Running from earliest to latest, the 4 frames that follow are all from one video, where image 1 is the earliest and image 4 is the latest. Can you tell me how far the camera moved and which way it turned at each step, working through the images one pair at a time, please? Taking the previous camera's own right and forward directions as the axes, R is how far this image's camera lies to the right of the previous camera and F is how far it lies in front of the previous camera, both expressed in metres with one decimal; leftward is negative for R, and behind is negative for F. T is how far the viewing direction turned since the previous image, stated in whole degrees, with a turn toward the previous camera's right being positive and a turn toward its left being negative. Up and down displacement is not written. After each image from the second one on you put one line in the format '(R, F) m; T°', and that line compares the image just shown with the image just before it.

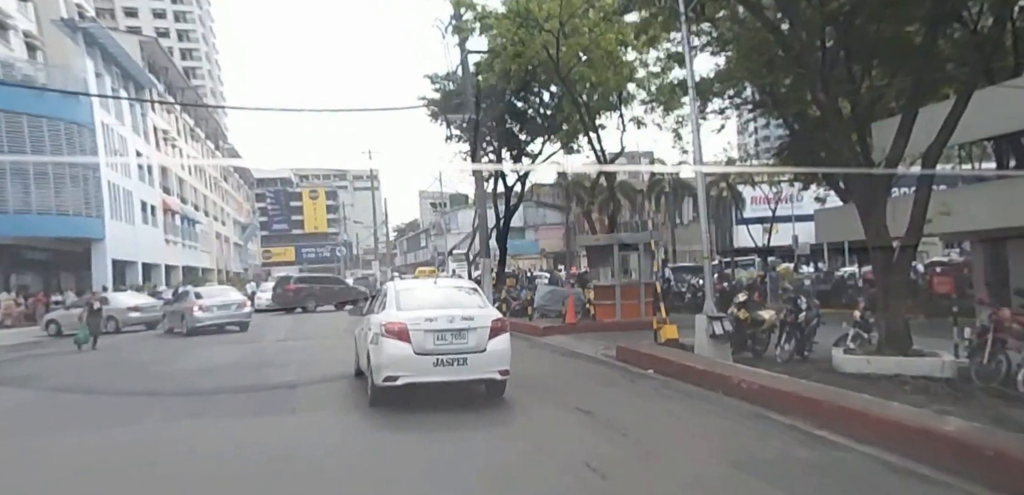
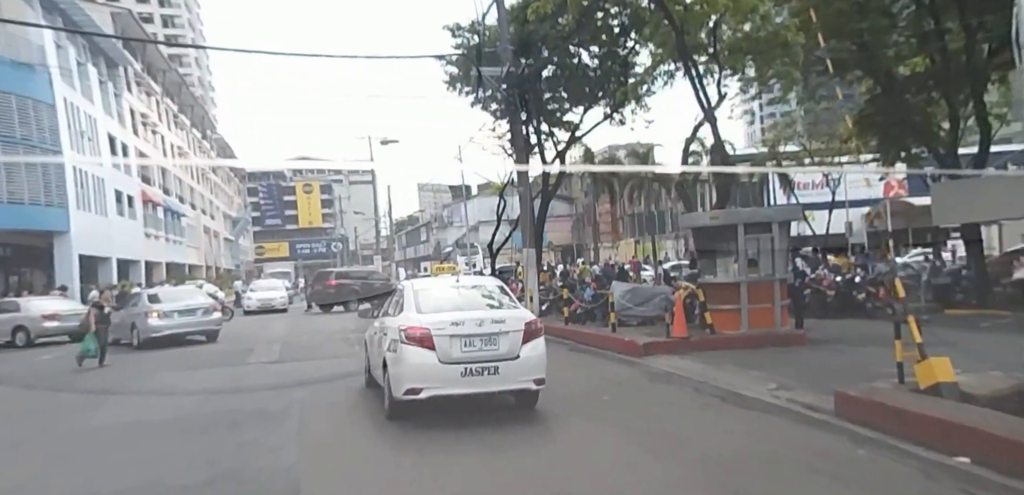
(-1.1, +3.8) m; 0°
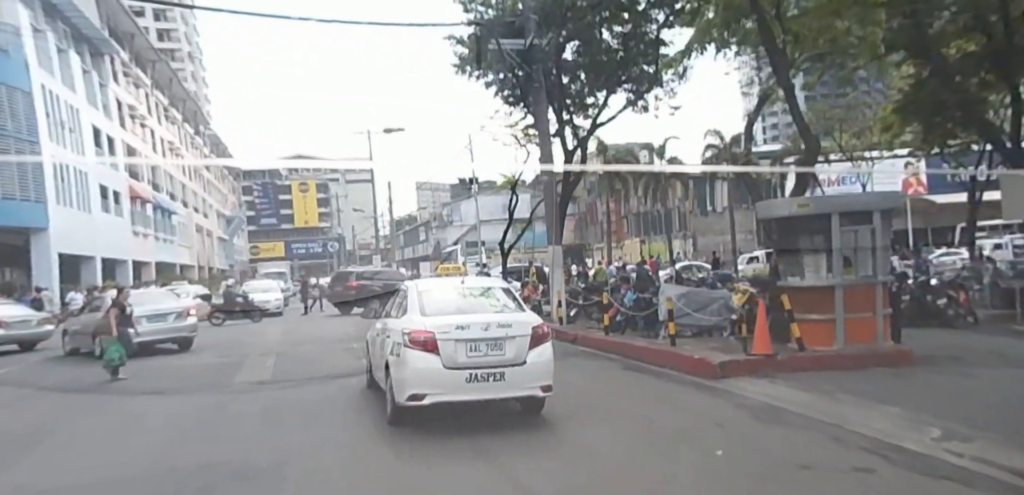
(-0.5, +1.7) m; 0°
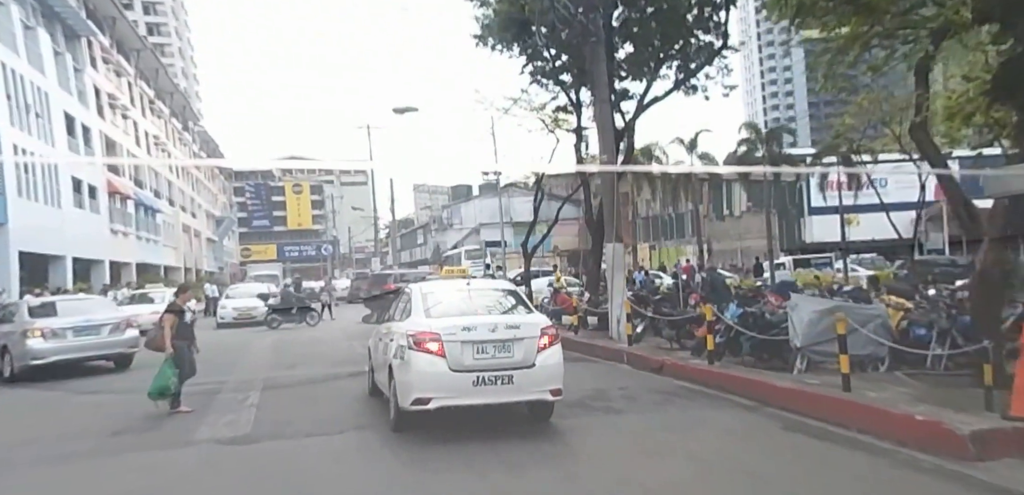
(-0.8, +2.7) m; +1°
